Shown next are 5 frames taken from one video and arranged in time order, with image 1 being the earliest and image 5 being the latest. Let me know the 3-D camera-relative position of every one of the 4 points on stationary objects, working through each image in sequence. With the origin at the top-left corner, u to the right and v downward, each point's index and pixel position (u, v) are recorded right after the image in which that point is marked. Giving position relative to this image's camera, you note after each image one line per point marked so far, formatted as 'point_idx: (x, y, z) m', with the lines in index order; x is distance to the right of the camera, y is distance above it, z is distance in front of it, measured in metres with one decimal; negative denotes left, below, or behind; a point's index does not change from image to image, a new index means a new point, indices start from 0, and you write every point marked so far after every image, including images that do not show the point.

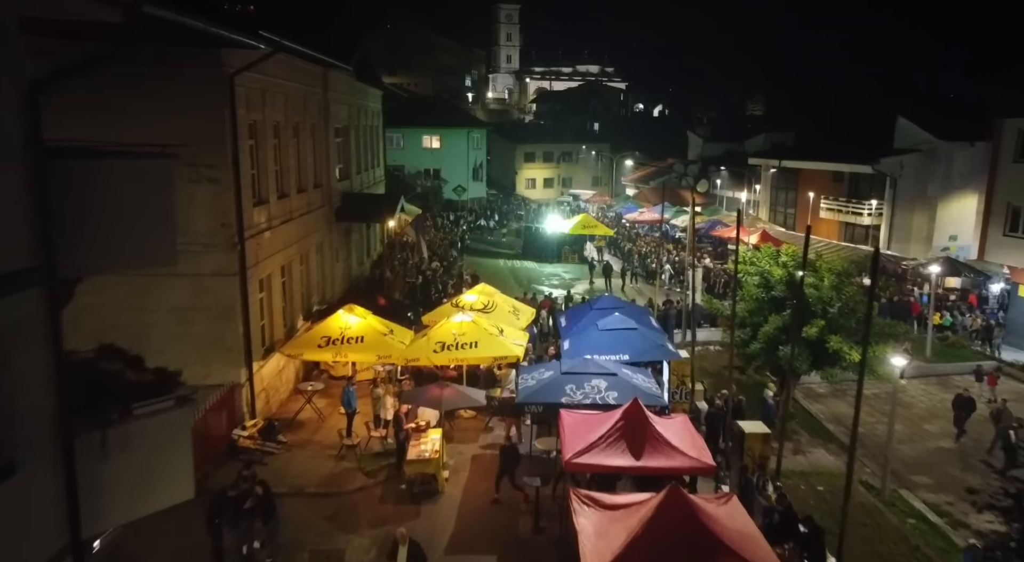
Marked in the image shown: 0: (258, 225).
0: (-5.2, +1.1, +15.7) m
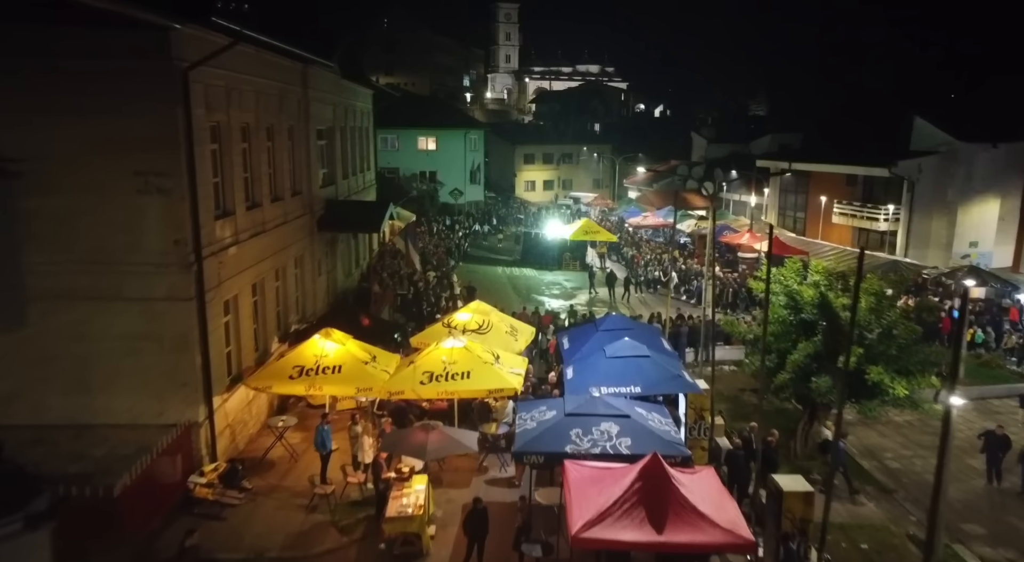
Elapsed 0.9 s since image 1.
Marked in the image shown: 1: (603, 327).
0: (-5.3, +0.7, +13.9) m
1: (+2.1, -1.1, +17.3) m
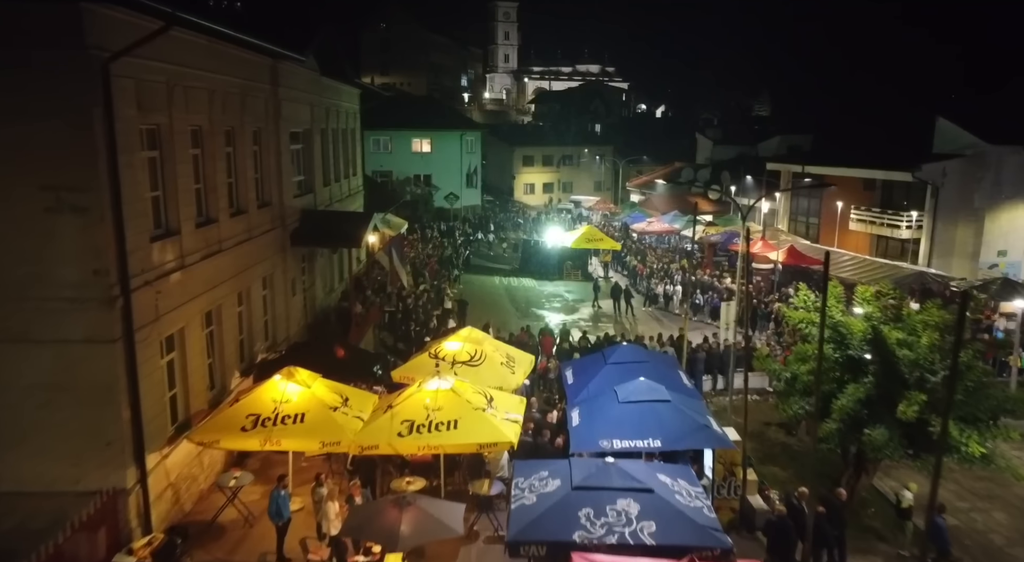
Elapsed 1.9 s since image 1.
0: (-5.3, +0.2, +11.6) m
1: (+2.0, -1.6, +15.1) m
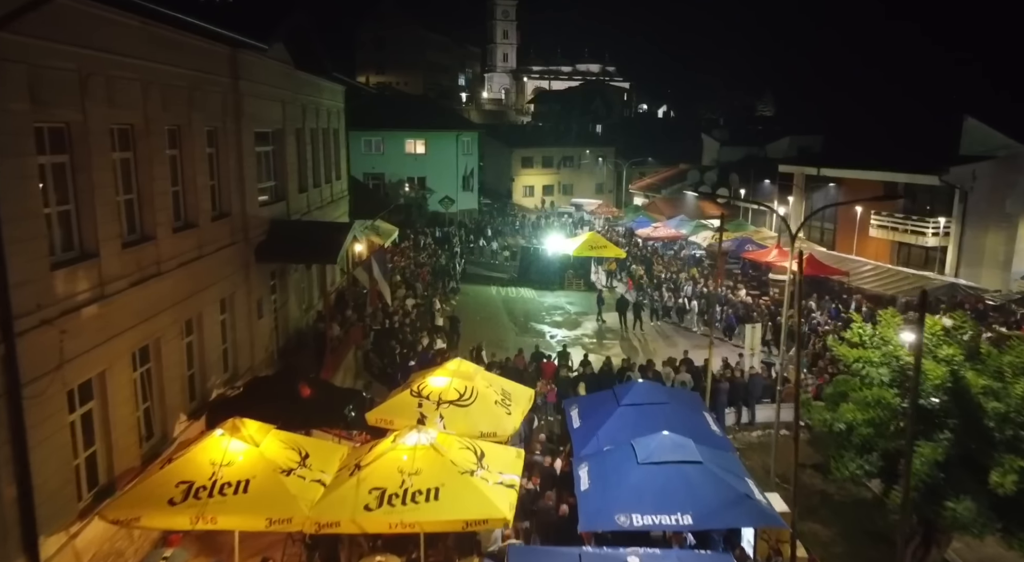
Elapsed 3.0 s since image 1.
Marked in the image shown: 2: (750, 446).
0: (-5.4, -0.2, +9.3) m
1: (+1.9, -2.0, +12.8) m
2: (+5.2, -3.6, +16.7) m
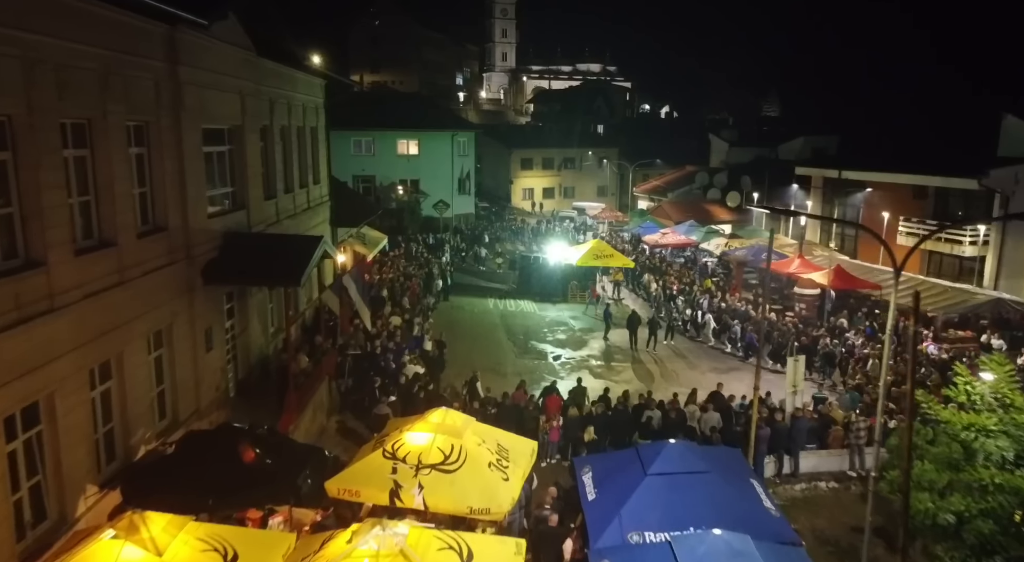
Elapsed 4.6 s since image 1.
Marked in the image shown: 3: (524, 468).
0: (-5.4, -0.7, +6.6) m
1: (+1.9, -2.5, +10.0) m
2: (+5.2, -4.1, +14.0) m
3: (+0.2, -2.8, +11.4) m
